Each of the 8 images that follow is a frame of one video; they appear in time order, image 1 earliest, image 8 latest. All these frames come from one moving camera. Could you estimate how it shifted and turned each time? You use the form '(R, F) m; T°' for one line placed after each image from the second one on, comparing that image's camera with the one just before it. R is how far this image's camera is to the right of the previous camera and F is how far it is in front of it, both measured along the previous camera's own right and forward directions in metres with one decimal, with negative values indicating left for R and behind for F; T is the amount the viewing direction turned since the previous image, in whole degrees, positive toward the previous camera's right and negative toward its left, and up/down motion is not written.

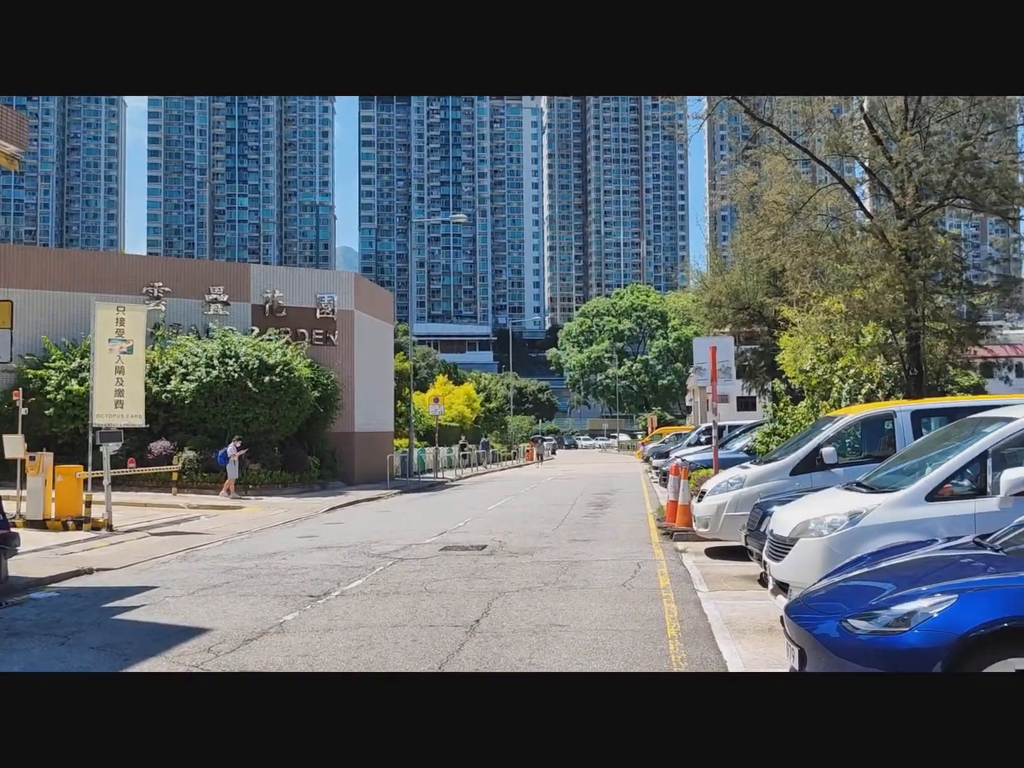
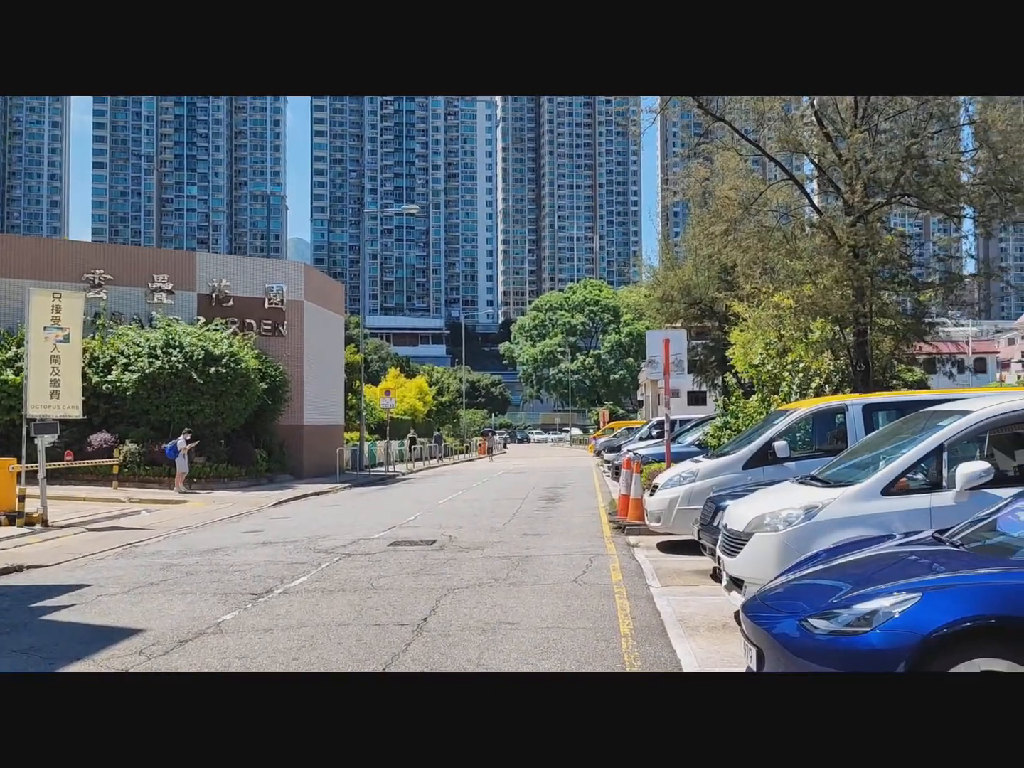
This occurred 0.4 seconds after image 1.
(0.0, +0.2) m; +3°
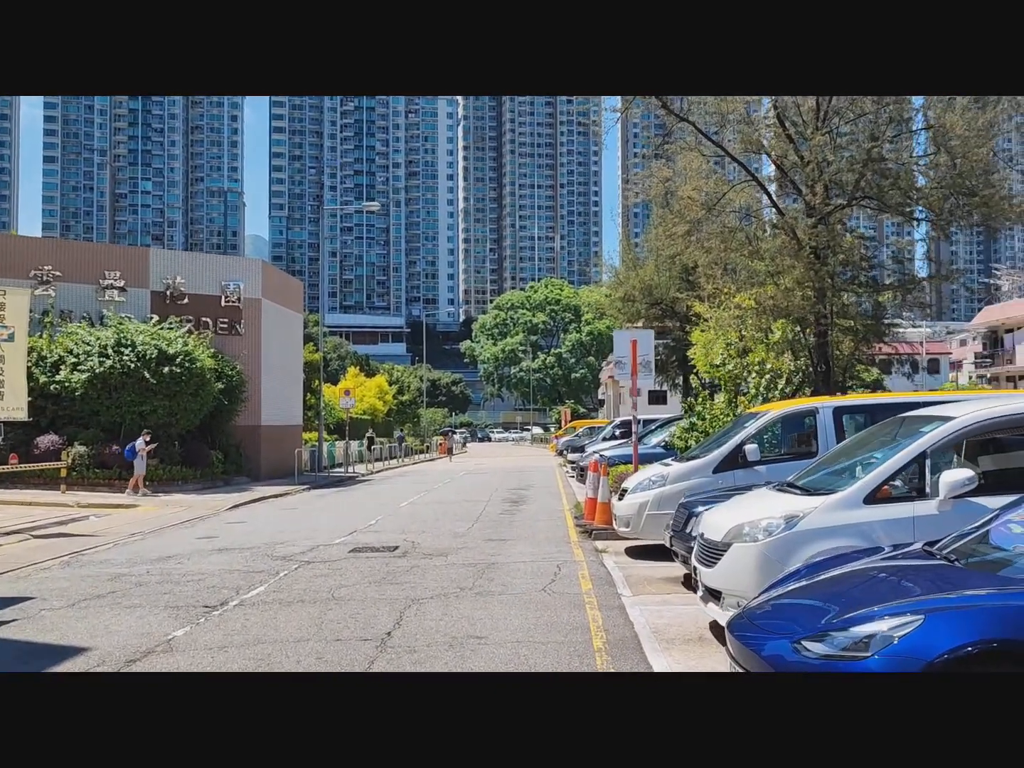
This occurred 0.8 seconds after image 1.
(-0.1, +0.3) m; +3°
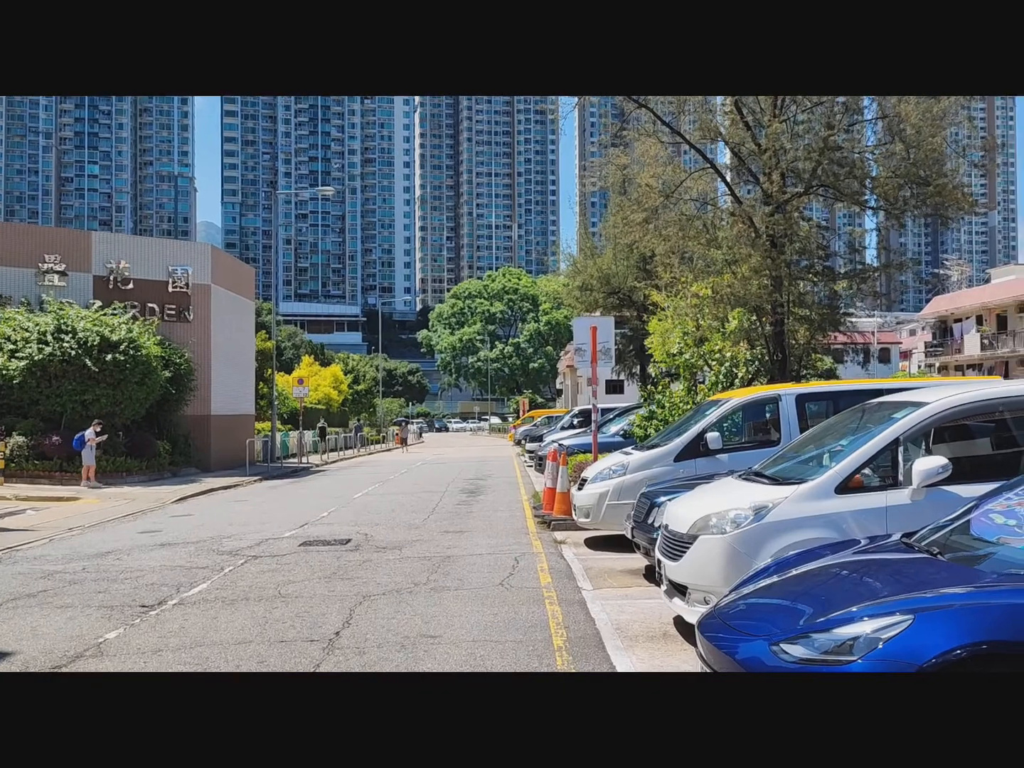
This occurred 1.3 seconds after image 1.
(0.0, +0.4) m; +3°
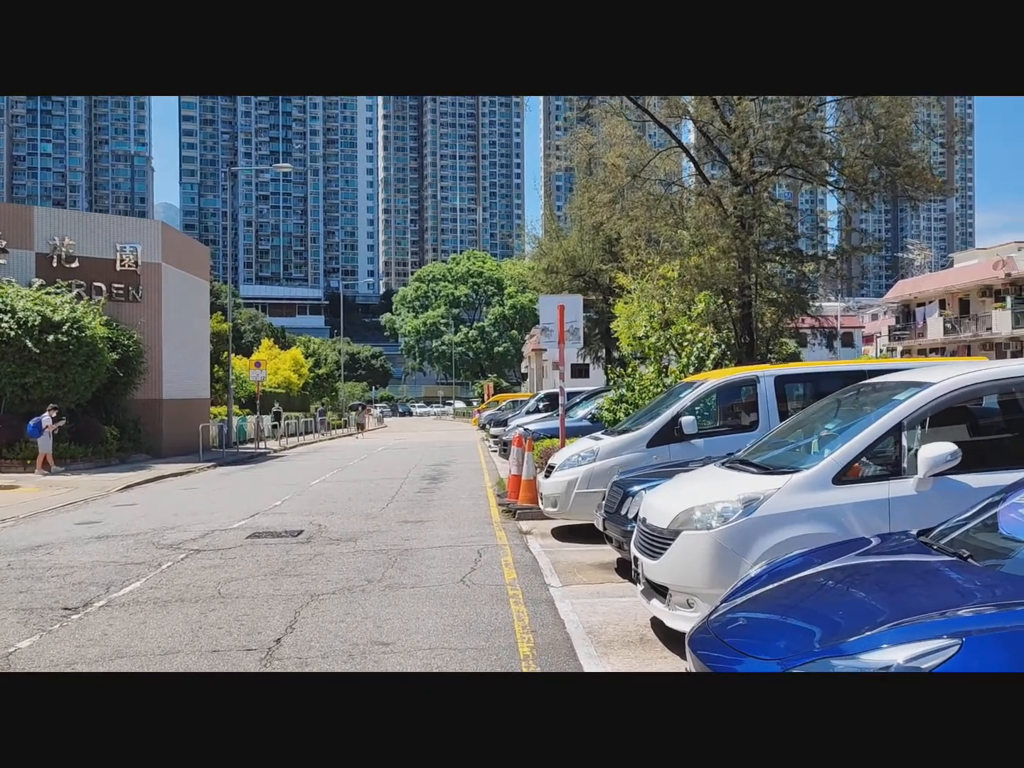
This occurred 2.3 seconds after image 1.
(0.0, +0.7) m; +2°
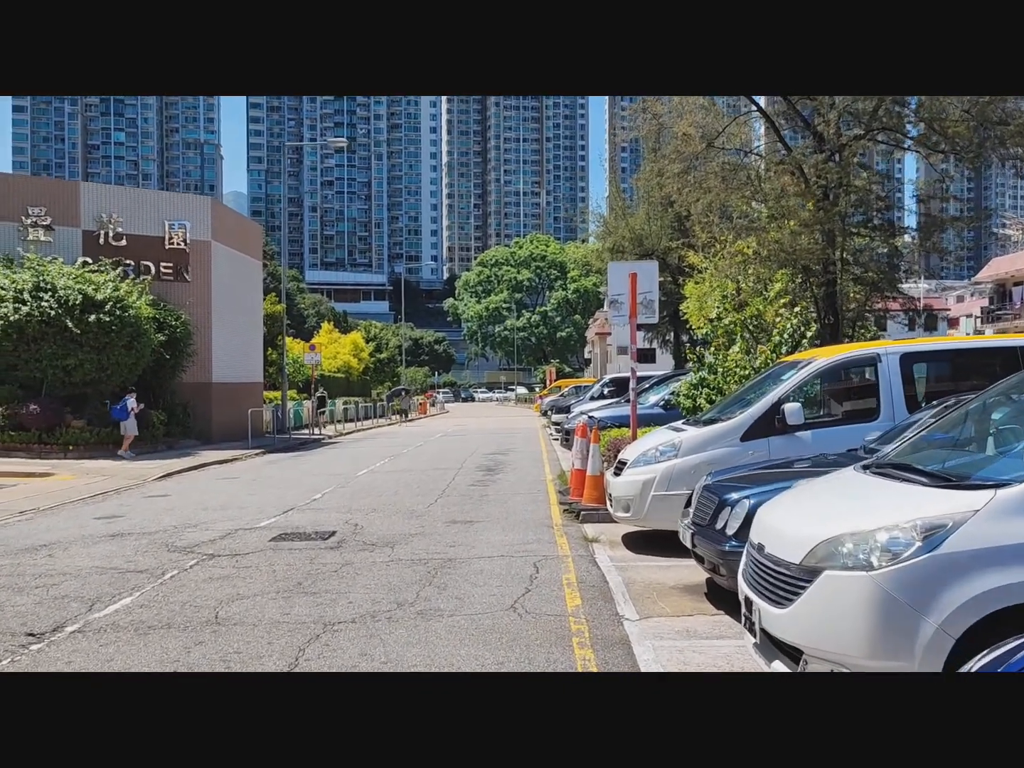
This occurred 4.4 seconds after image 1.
(0.0, +1.7) m; -4°
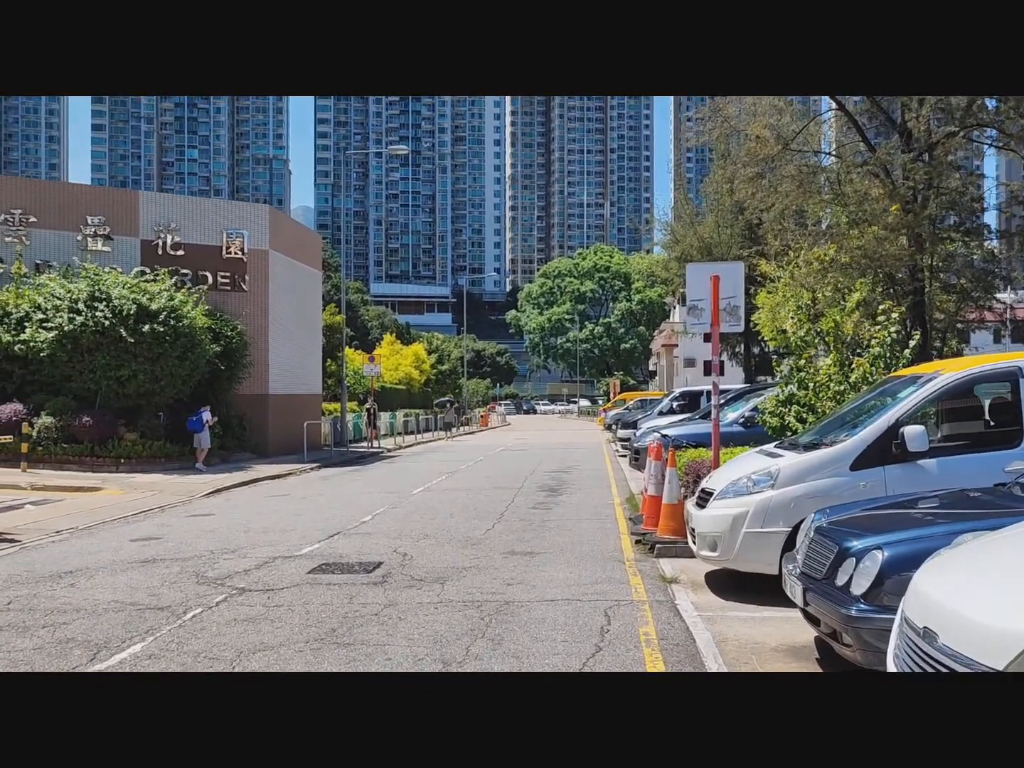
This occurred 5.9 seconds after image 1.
(0.0, +1.1) m; -4°
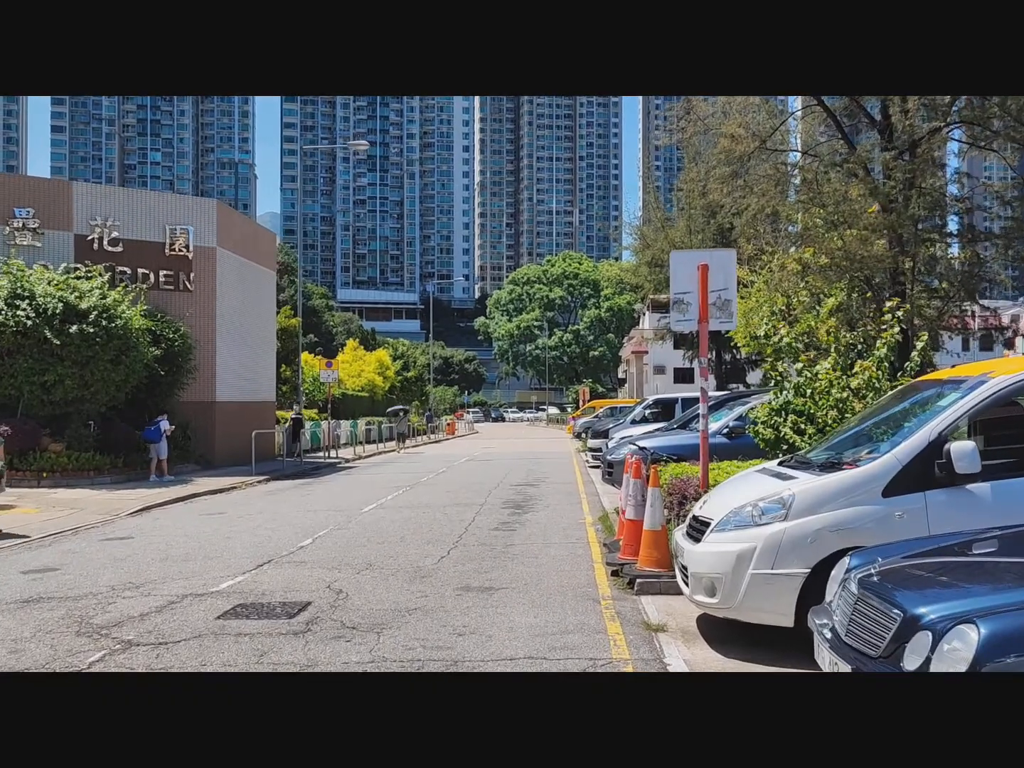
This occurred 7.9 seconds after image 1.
(+0.1, +1.5) m; +2°
